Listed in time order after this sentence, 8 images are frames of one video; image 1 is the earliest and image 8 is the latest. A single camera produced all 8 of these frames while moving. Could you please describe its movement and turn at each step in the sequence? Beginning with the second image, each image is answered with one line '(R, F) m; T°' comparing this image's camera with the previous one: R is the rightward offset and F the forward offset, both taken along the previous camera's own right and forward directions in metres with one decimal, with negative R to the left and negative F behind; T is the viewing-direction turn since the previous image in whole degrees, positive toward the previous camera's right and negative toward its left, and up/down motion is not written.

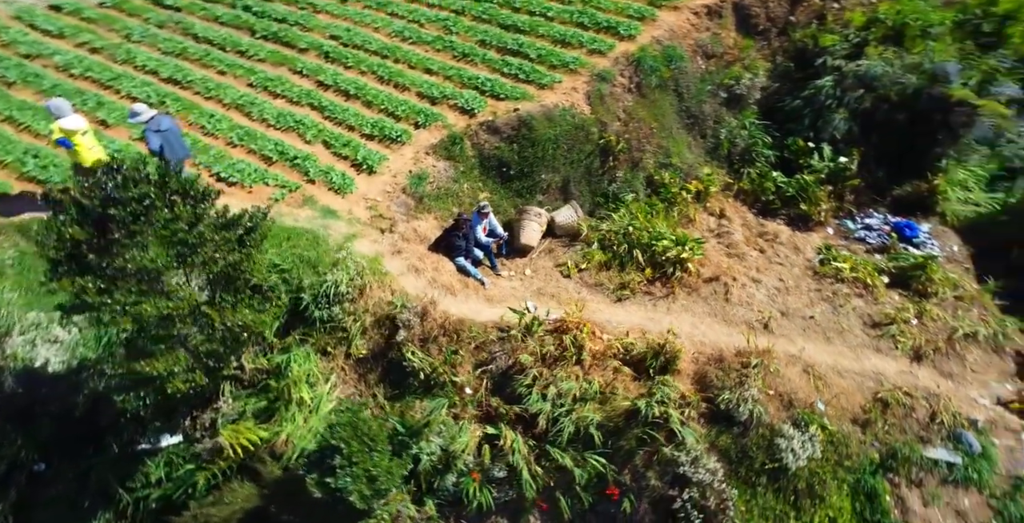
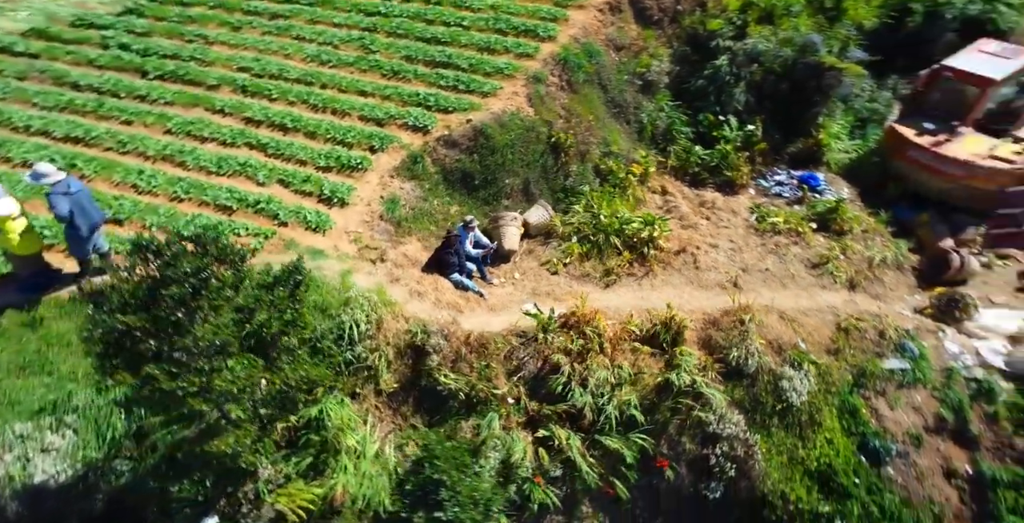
(-1.6, 0.0) m; +12°
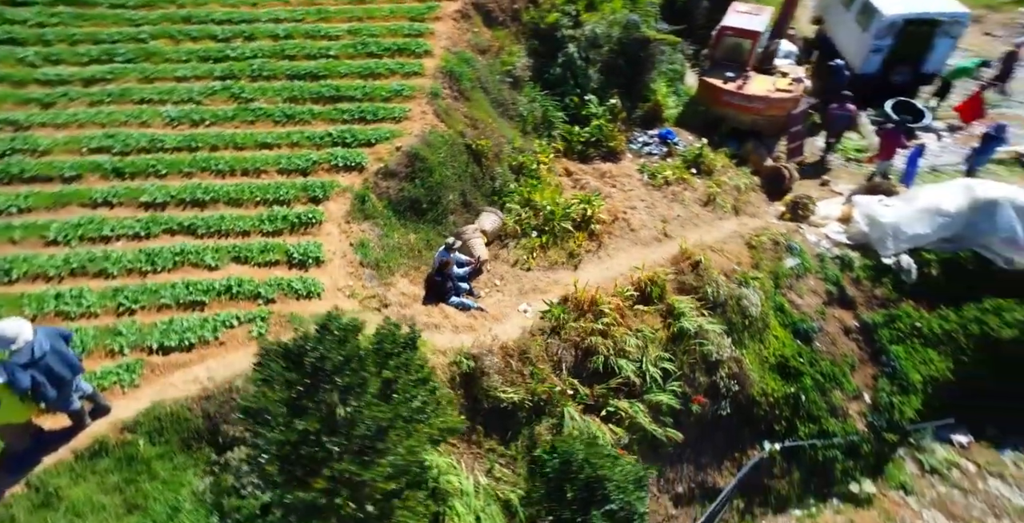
(-2.6, 0.0) m; +19°
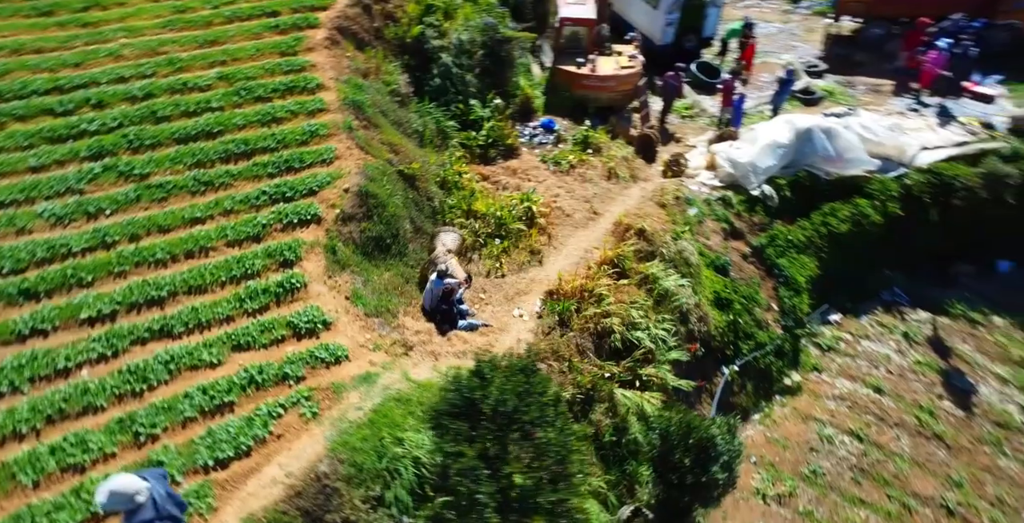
(-2.5, +0.1) m; +17°
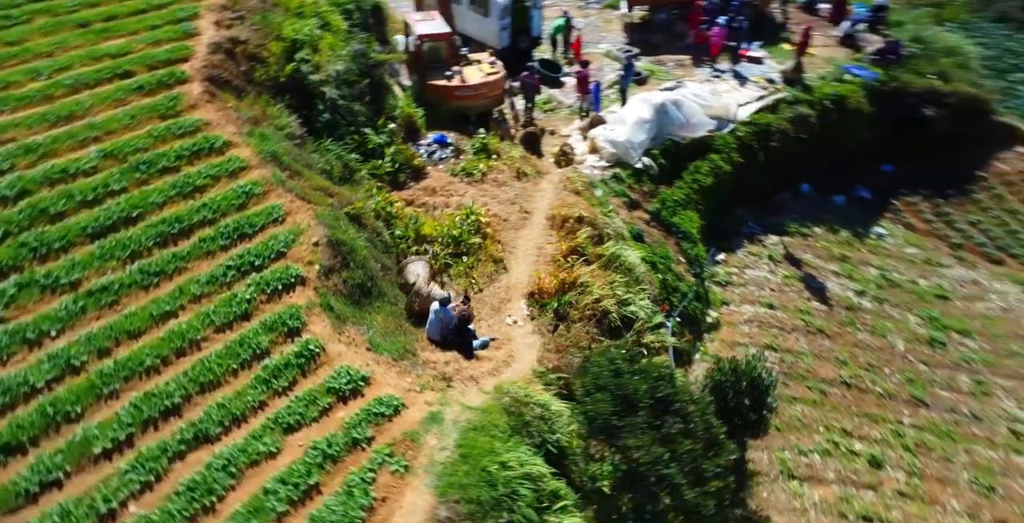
(-2.4, 0.0) m; +16°
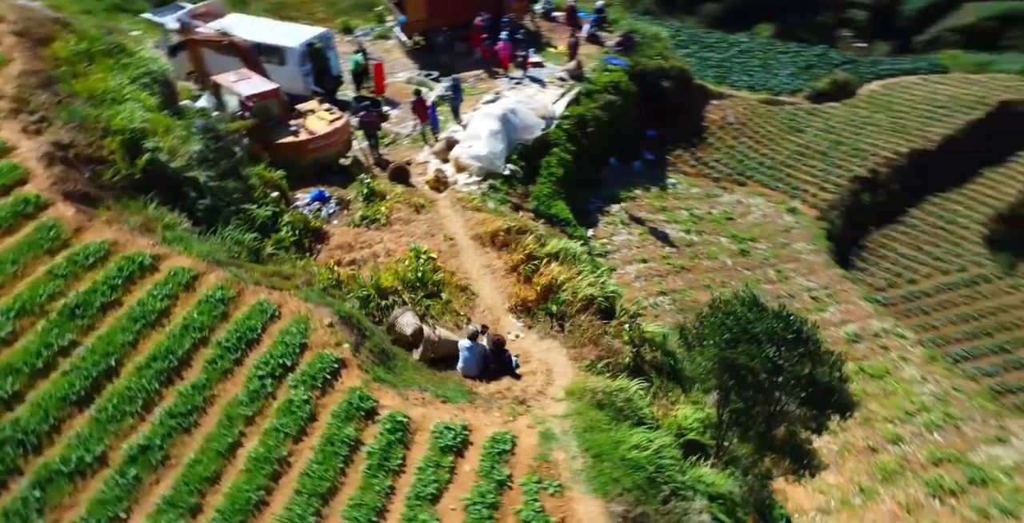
(-3.4, 0.0) m; +21°
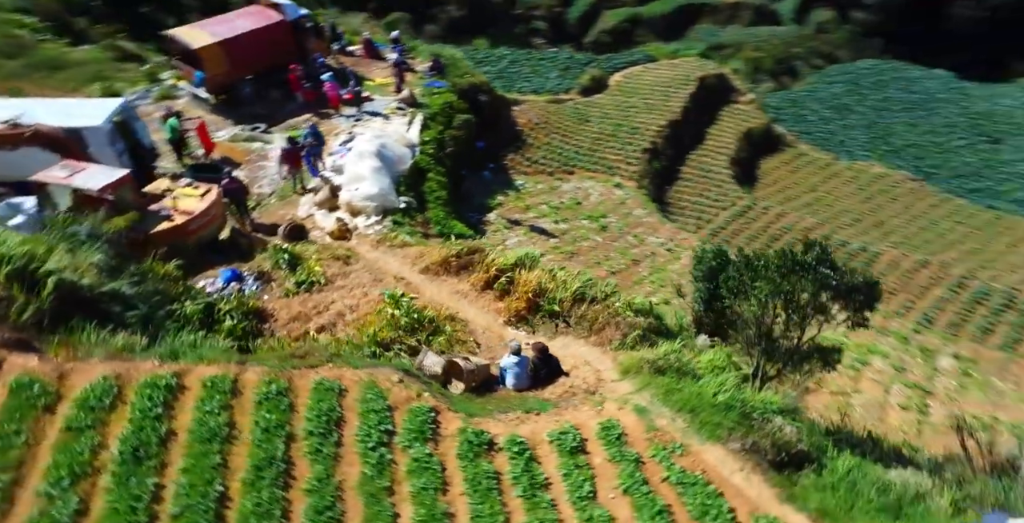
(-3.4, 0.0) m; +19°
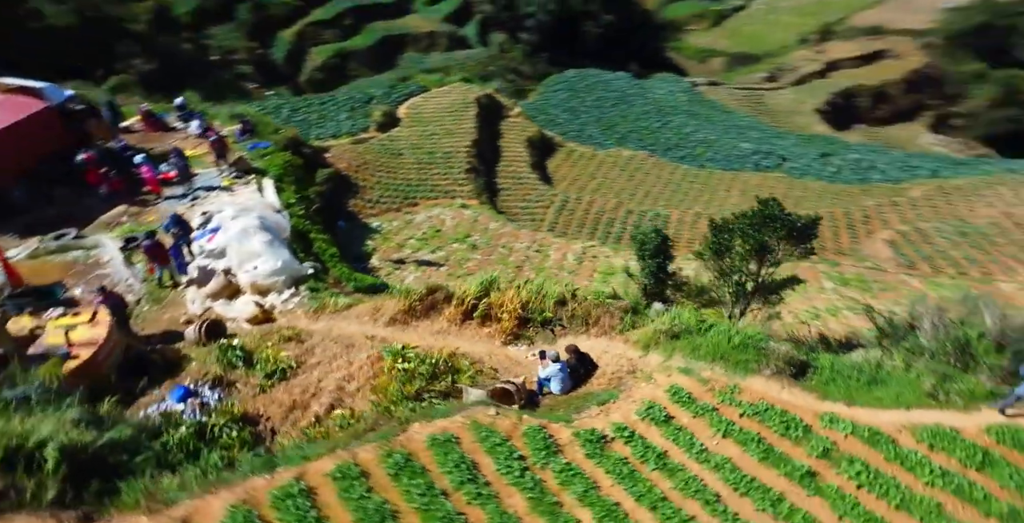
(-3.8, -0.3) m; +20°
